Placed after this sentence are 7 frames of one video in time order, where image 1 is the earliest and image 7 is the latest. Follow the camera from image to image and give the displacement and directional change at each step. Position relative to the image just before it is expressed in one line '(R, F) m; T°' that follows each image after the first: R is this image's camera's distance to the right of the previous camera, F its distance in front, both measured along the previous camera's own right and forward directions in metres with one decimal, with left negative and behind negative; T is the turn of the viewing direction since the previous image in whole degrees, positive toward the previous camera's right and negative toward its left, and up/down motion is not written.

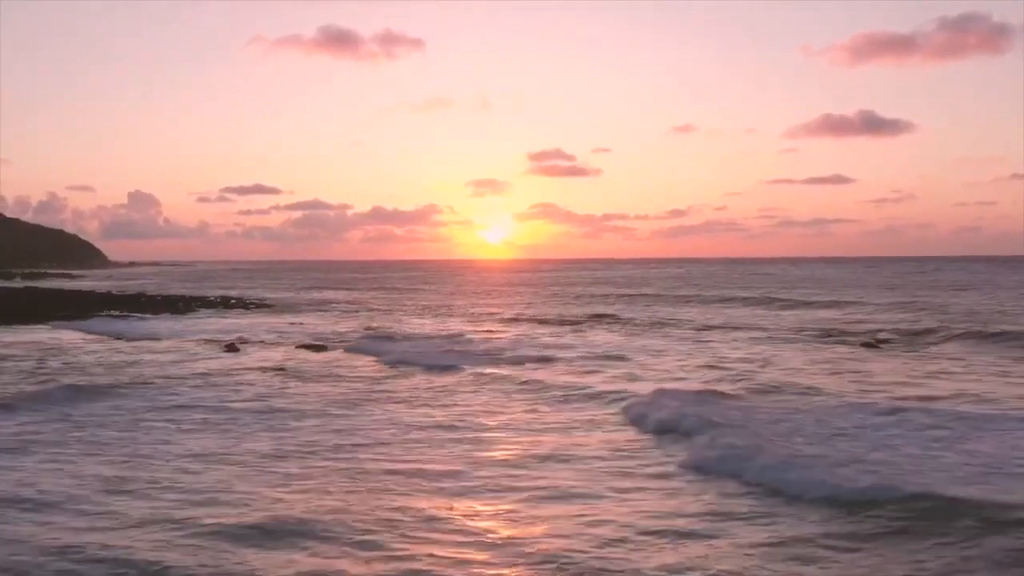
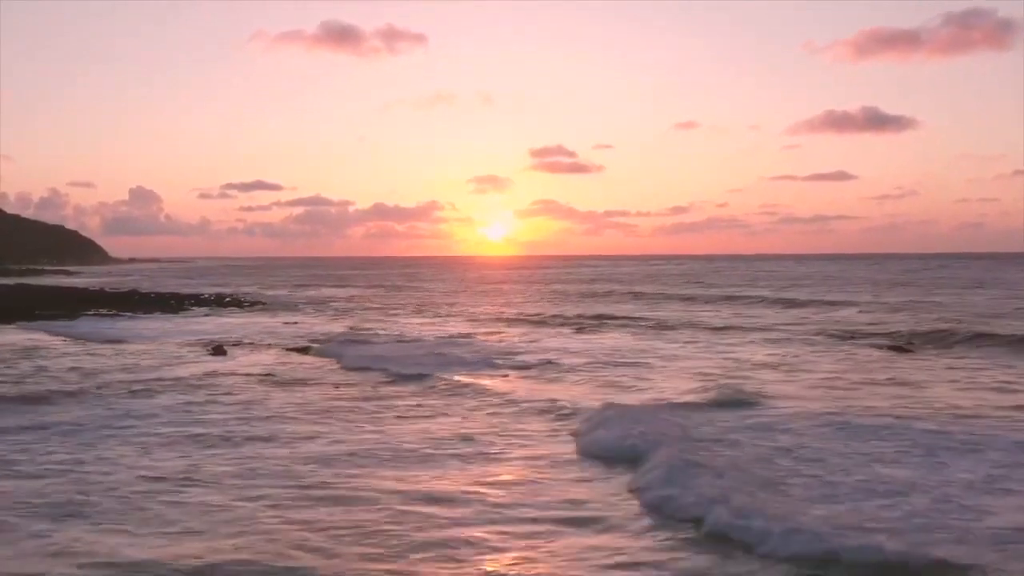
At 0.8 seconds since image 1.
(0.0, +1.6) m; 0°
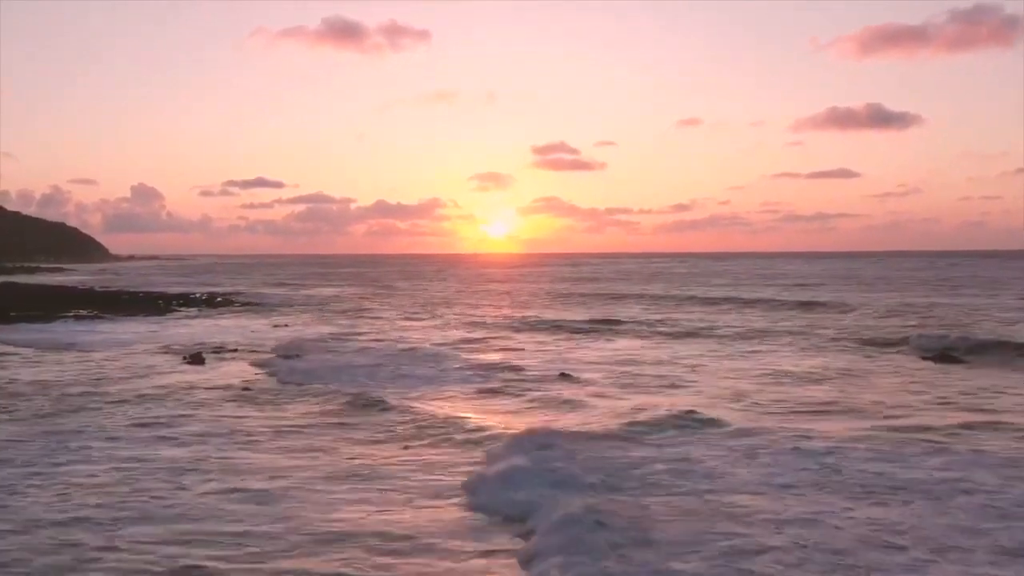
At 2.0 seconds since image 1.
(-0.1, +2.4) m; 0°
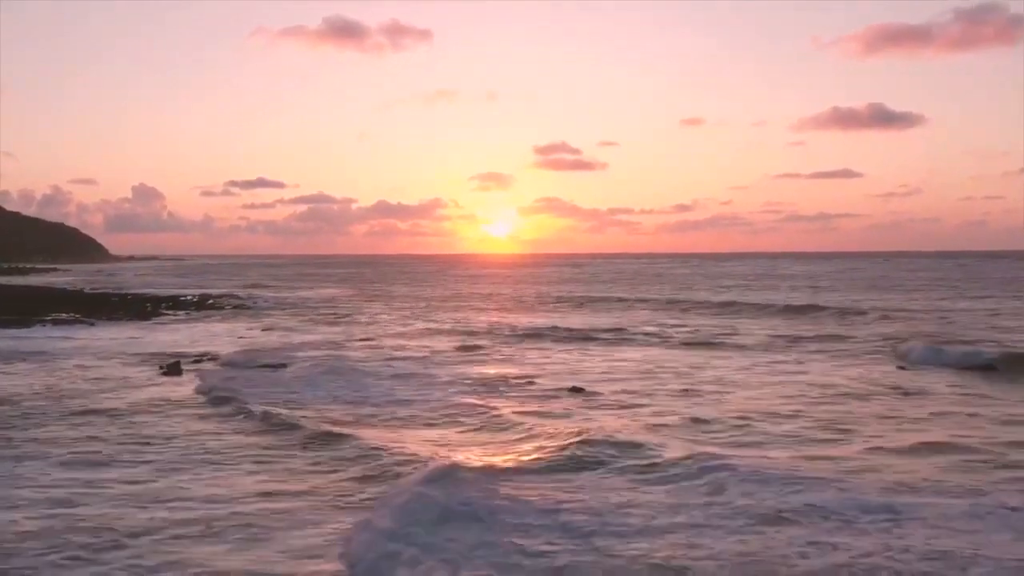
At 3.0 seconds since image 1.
(-0.1, +2.1) m; 0°
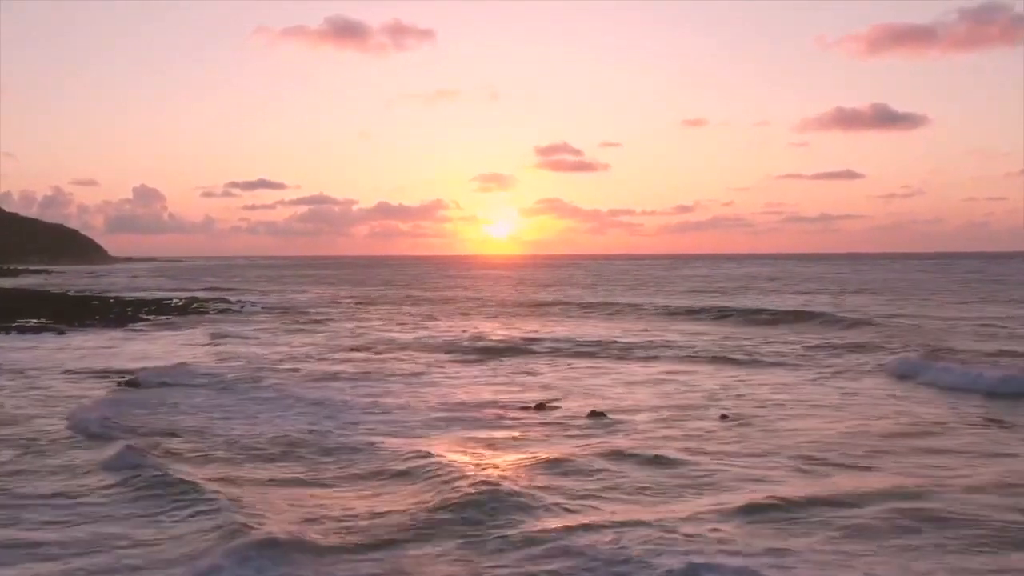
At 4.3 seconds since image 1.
(-0.2, +3.1) m; 0°
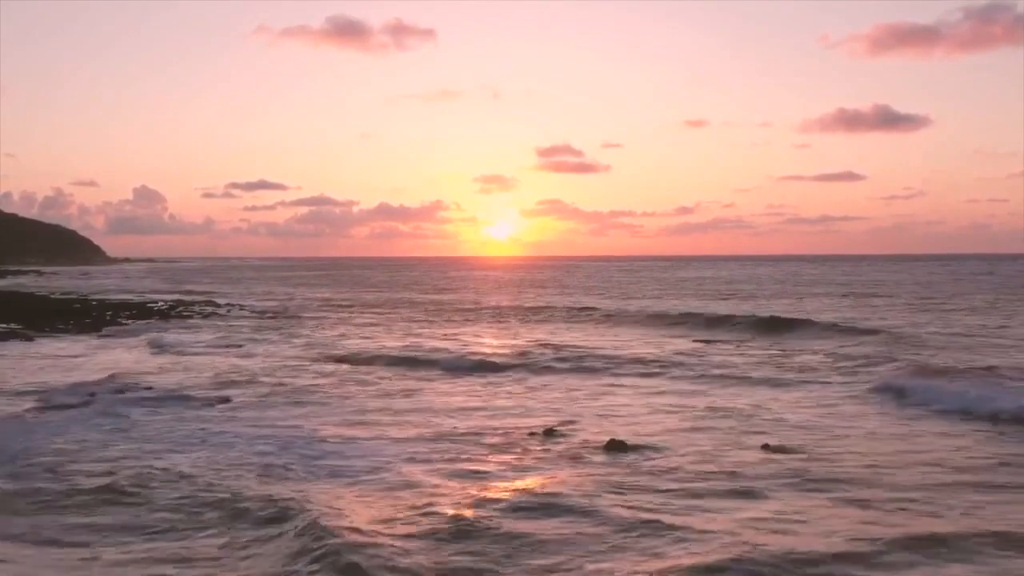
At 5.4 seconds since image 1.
(-0.1, +2.7) m; 0°
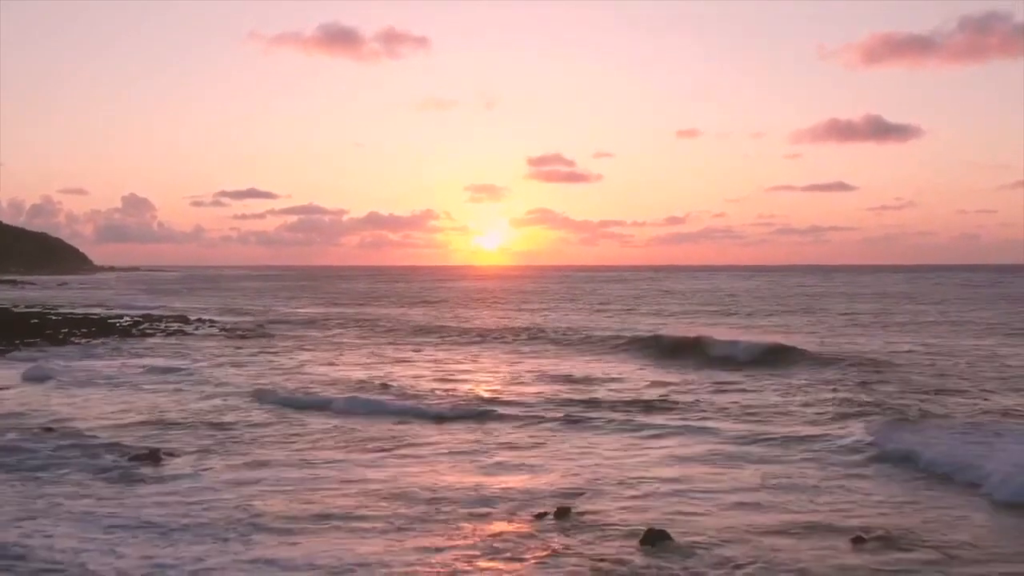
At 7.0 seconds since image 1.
(-0.2, +4.1) m; +1°
